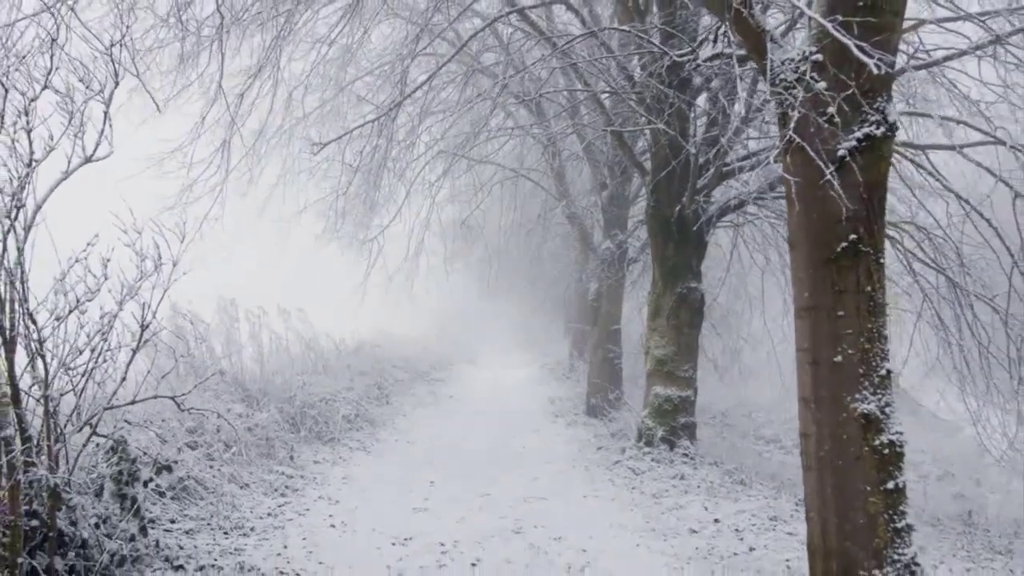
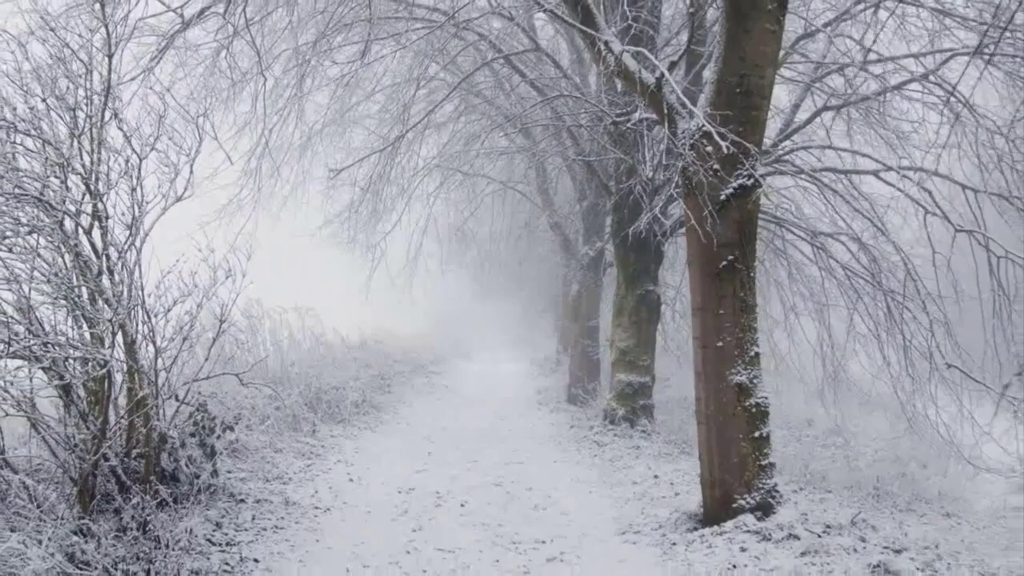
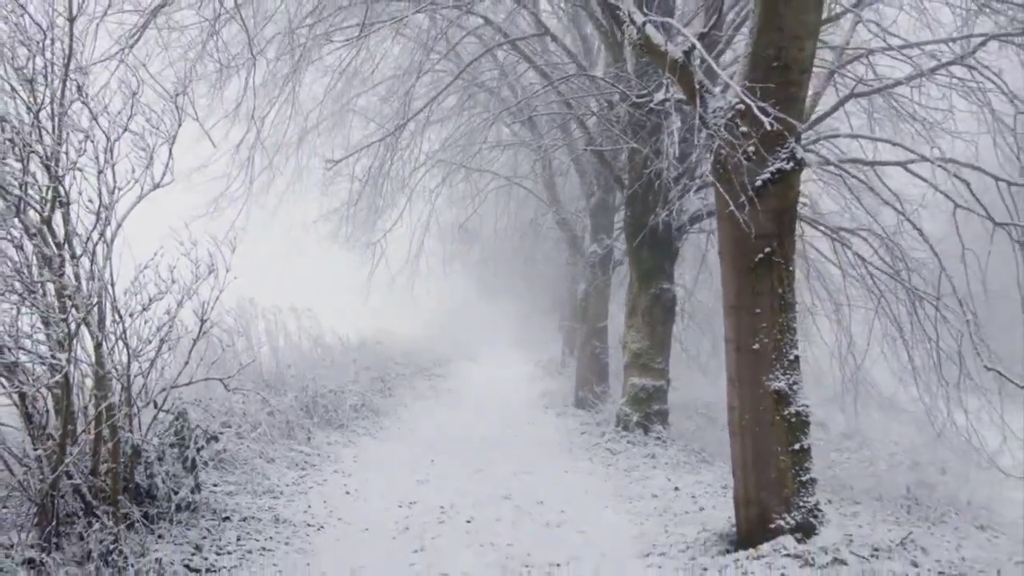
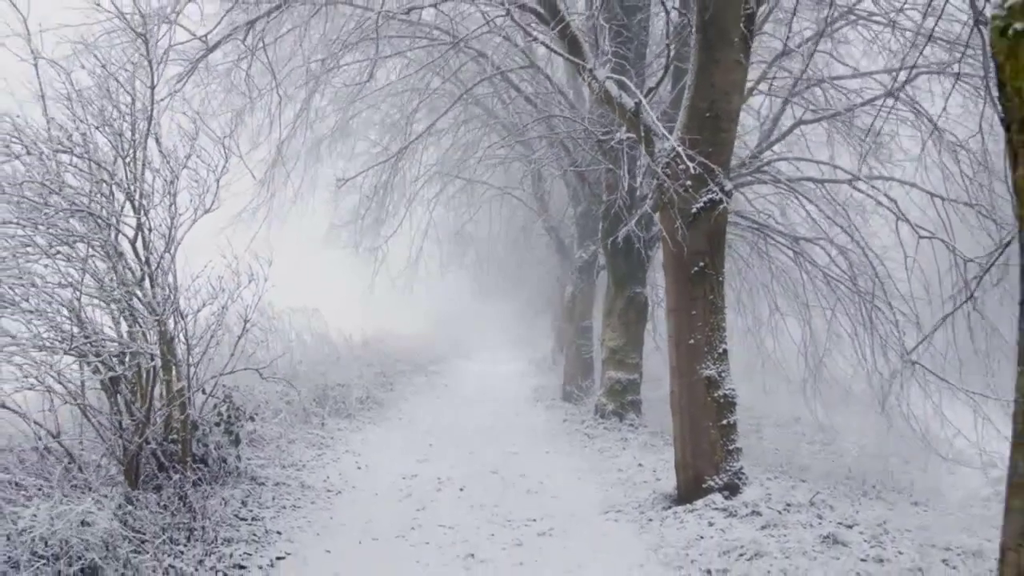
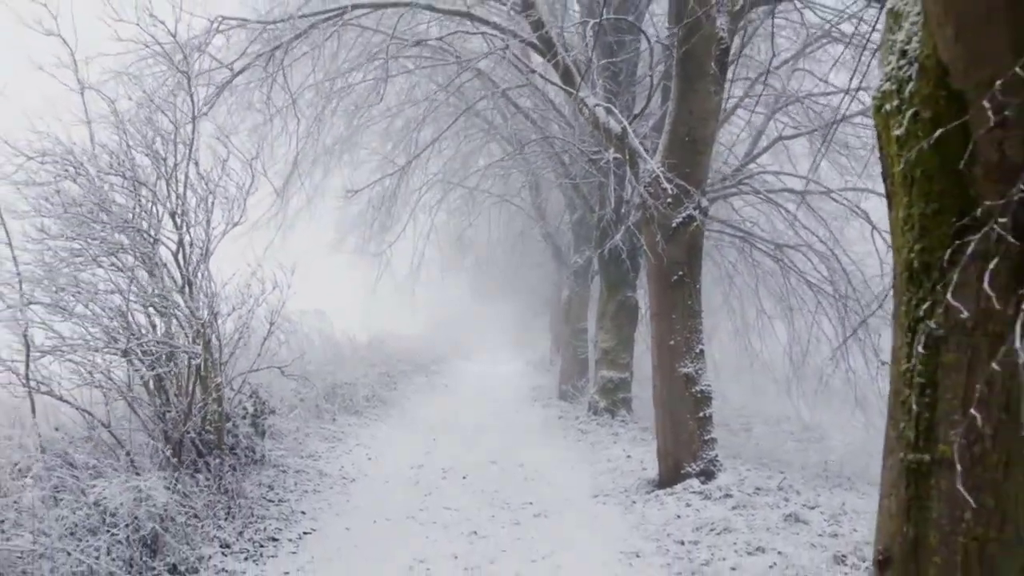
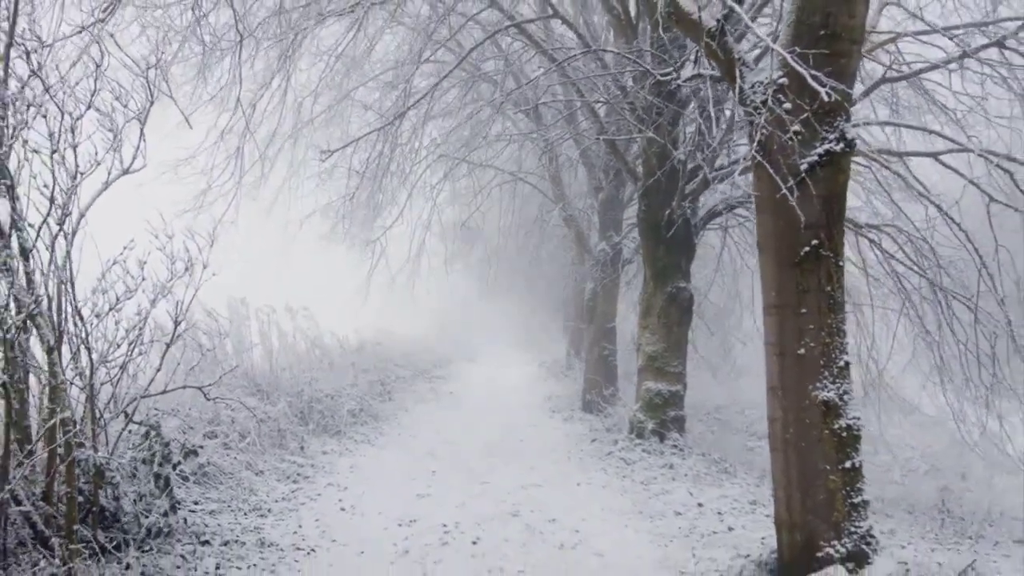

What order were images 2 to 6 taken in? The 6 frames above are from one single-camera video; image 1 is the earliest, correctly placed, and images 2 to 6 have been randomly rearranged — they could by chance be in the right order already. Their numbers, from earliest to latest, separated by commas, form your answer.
6, 3, 2, 4, 5
